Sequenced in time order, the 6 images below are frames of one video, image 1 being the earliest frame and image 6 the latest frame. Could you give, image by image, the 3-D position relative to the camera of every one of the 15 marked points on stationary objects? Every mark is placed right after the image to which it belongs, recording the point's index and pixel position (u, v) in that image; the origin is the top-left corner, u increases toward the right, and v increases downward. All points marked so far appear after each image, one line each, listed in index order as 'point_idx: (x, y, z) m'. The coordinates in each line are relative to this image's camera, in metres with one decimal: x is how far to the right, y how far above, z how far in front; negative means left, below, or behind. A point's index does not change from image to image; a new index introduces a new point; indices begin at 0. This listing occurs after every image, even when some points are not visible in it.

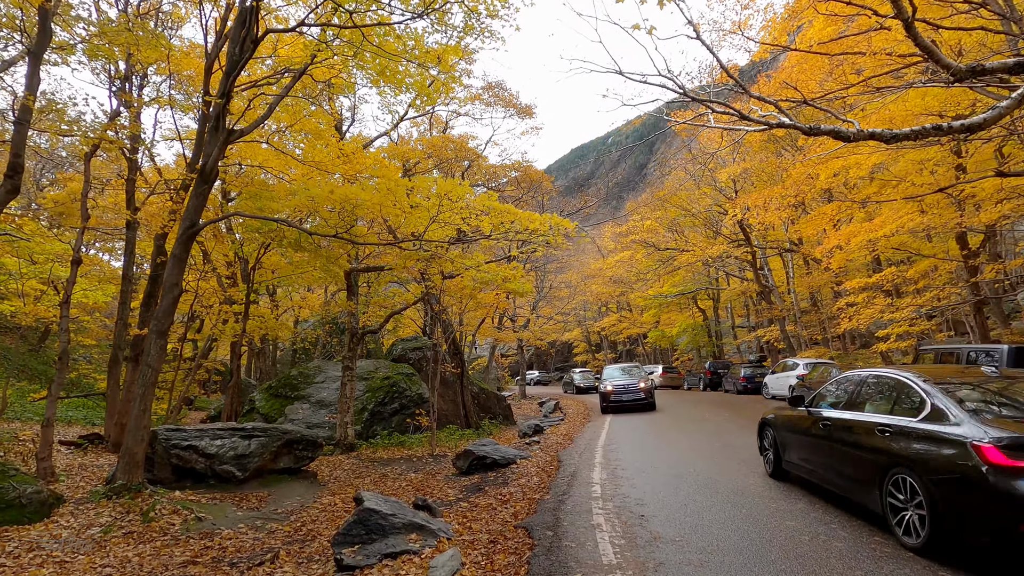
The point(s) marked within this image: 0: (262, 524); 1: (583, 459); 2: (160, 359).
0: (-2.7, -2.5, +5.7) m
1: (+1.0, -2.3, +7.3) m
2: (-4.3, -0.9, +6.4) m
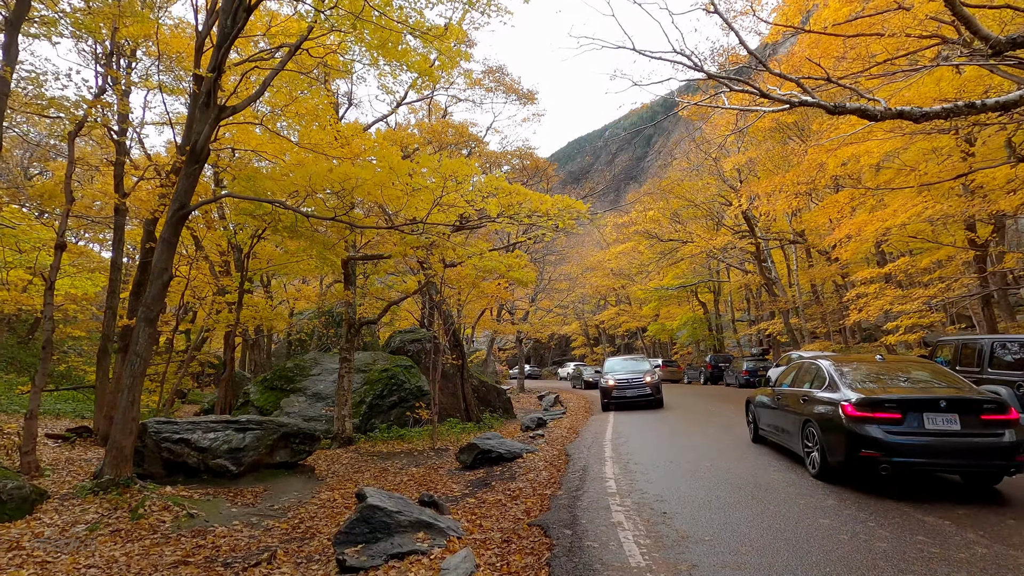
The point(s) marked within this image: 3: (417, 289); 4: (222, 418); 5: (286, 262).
0: (-2.6, -2.4, +5.4) m
1: (+1.1, -2.2, +7.0) m
2: (-4.2, -0.7, +6.1) m
3: (-2.1, 0.0, +11.5) m
4: (-3.9, -1.8, +7.2) m
5: (-4.9, +0.6, +11.6) m
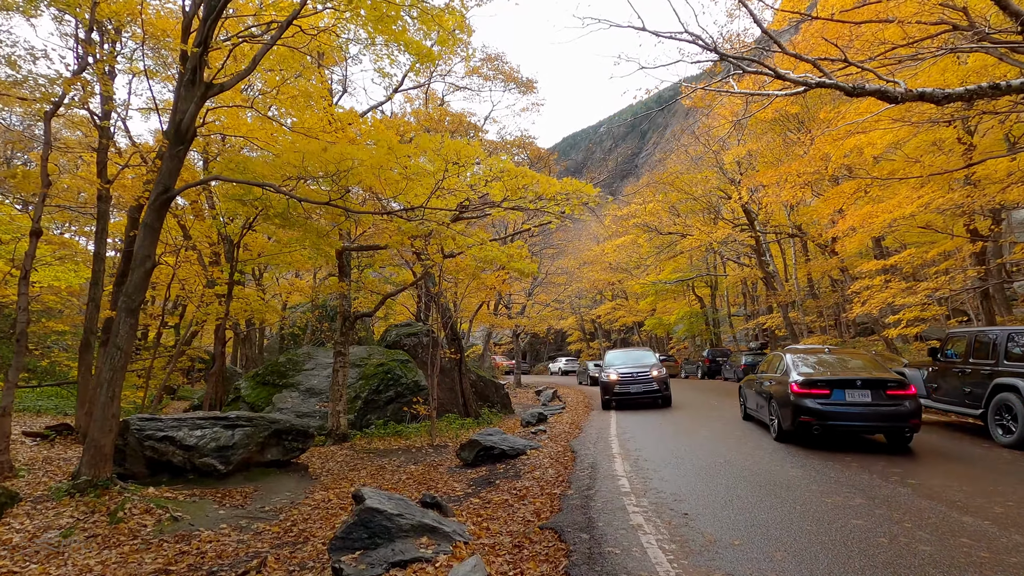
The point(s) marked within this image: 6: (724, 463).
0: (-2.5, -2.3, +5.1) m
1: (+1.1, -2.0, +6.7) m
2: (-4.1, -0.6, +5.7) m
3: (-2.1, +0.1, +11.2) m
4: (-3.9, -1.6, +6.9) m
5: (-4.9, +0.7, +11.2) m
6: (+2.2, -1.8, +5.6) m
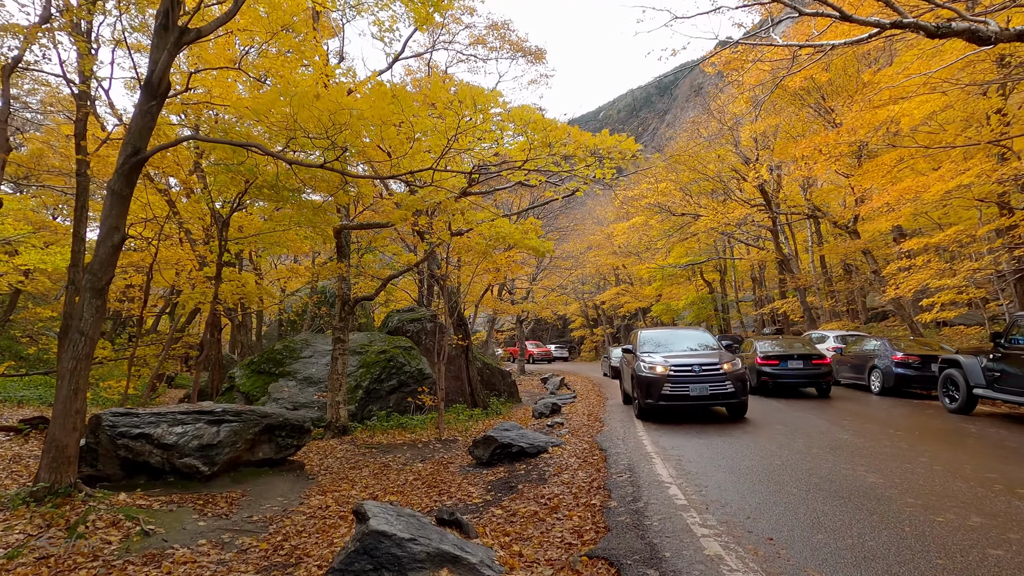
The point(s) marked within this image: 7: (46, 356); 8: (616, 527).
0: (-2.3, -2.0, +4.4) m
1: (+1.3, -1.8, +6.0) m
2: (-3.9, -0.3, +5.0) m
3: (-1.8, +0.5, +10.4) m
4: (-3.7, -1.4, +6.1) m
5: (-4.7, +1.1, +10.4) m
6: (+2.5, -1.6, +4.8) m
7: (-12.7, -1.9, +14.6) m
8: (+0.7, -1.6, +3.5) m
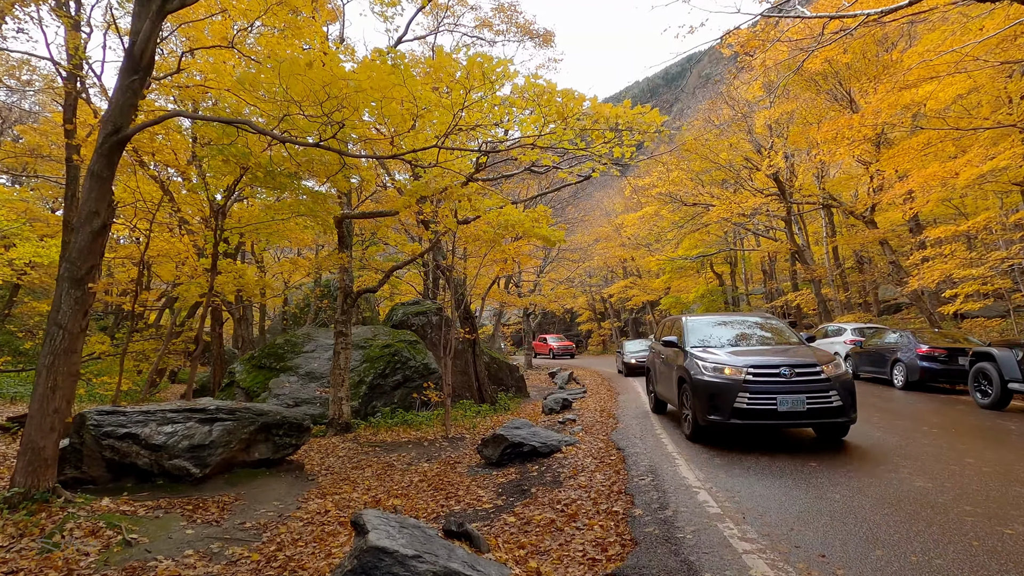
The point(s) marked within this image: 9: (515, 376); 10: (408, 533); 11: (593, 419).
0: (-2.2, -2.0, +4.0) m
1: (+1.4, -1.7, +5.6) m
2: (-3.8, -0.3, +4.6) m
3: (-1.7, +0.7, +10.0) m
4: (-3.5, -1.3, +5.8) m
5: (-4.5, +1.2, +10.0) m
6: (+2.6, -1.5, +4.4) m
7: (-12.5, -1.7, +14.4) m
8: (+0.8, -1.5, +3.1) m
9: (+0.1, -2.3, +13.9) m
10: (-0.6, -1.4, +3.0) m
11: (+1.3, -2.1, +8.4) m
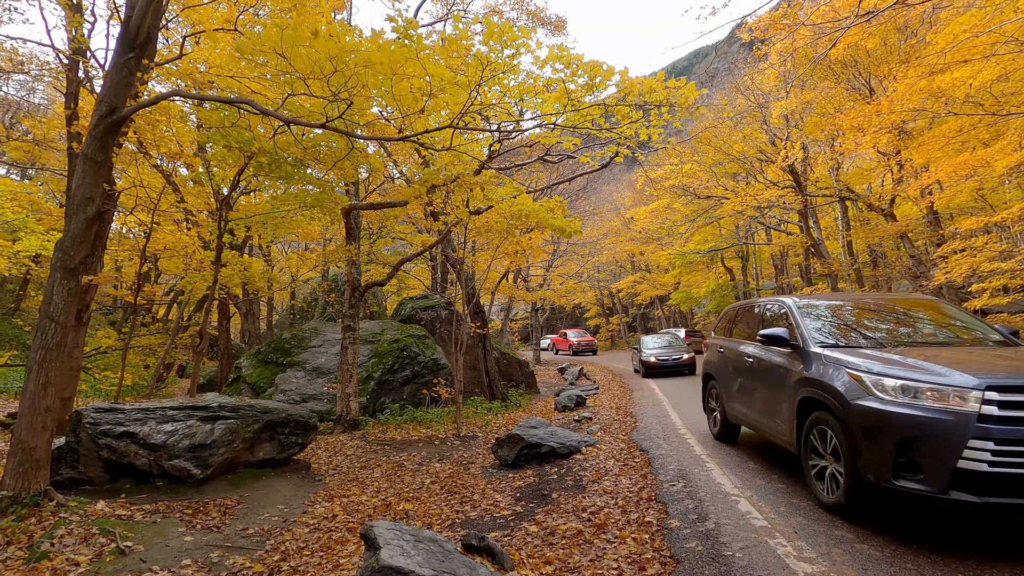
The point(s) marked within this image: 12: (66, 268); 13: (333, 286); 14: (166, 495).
0: (-2.0, -1.9, +3.7) m
1: (+1.6, -1.6, +5.3) m
2: (-3.6, -0.2, +4.3) m
3: (-1.5, +0.8, +9.7) m
4: (-3.4, -1.2, +5.5) m
5: (-4.3, +1.4, +9.7) m
6: (+2.7, -1.4, +4.1) m
7: (-12.2, -1.5, +14.2) m
8: (+0.9, -1.4, +2.8) m
9: (+0.4, -2.2, +13.6) m
10: (-0.4, -1.3, +2.7) m
11: (+1.5, -1.9, +8.0) m
12: (-3.6, +0.2, +4.4) m
13: (-5.3, +0.1, +15.8) m
14: (-3.1, -1.8, +4.7) m
